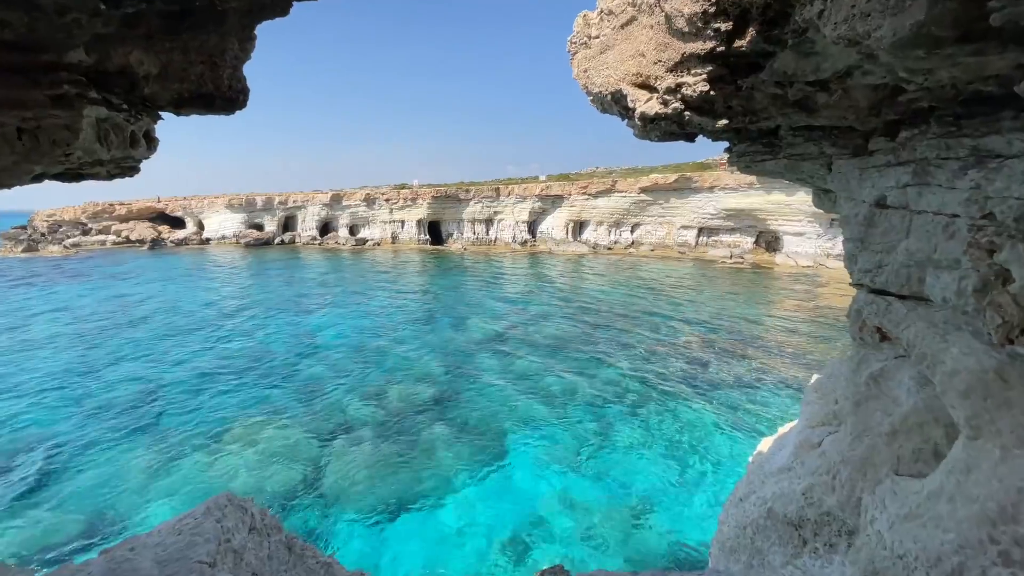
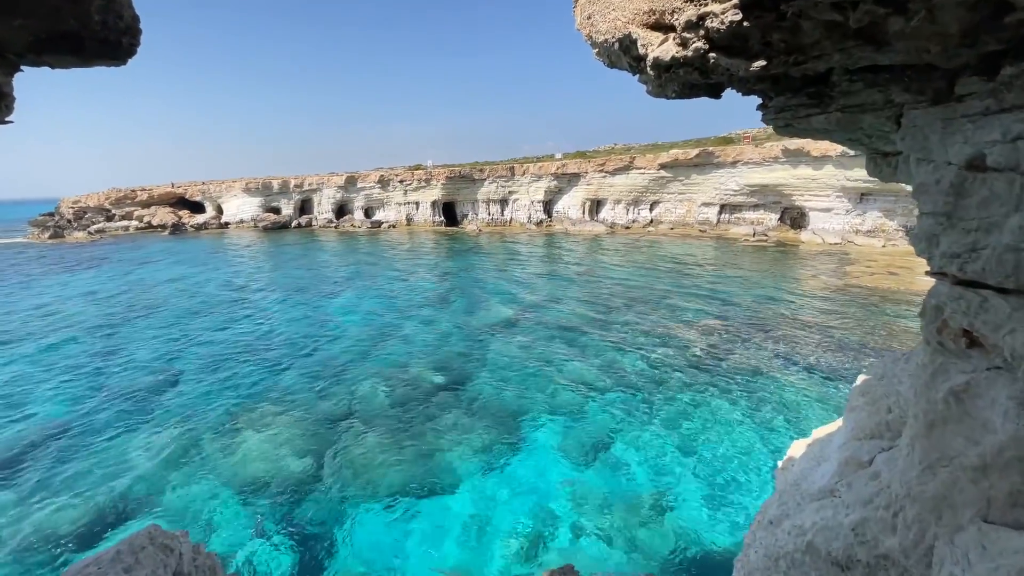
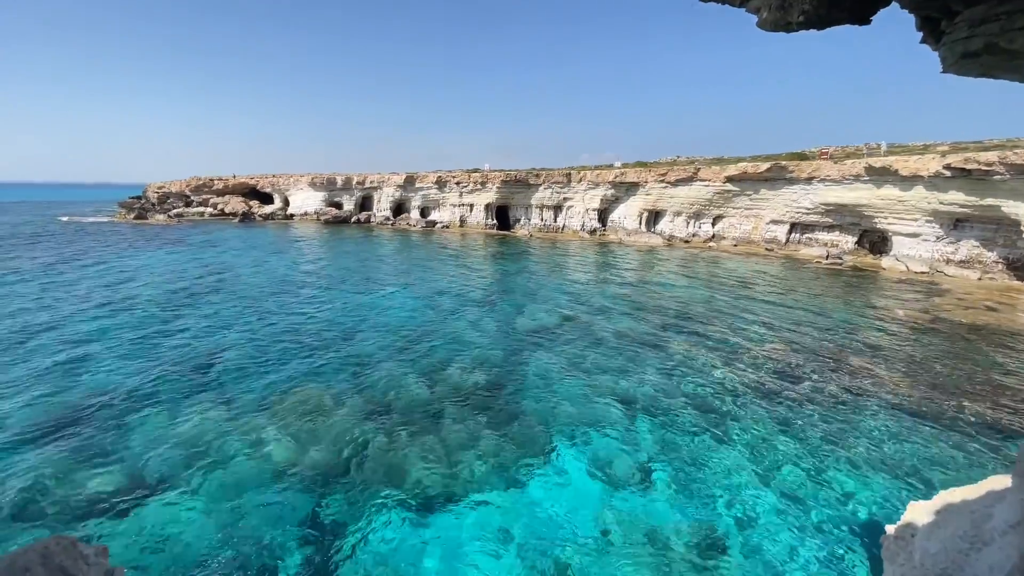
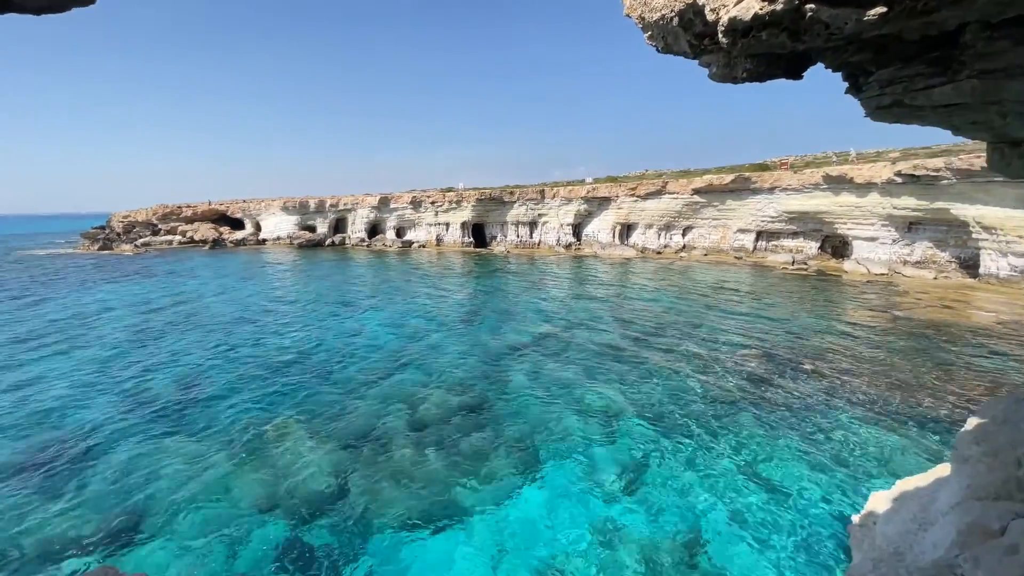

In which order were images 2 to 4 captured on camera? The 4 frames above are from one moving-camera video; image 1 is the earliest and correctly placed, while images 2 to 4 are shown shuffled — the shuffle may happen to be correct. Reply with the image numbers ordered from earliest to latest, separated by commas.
2, 4, 3
